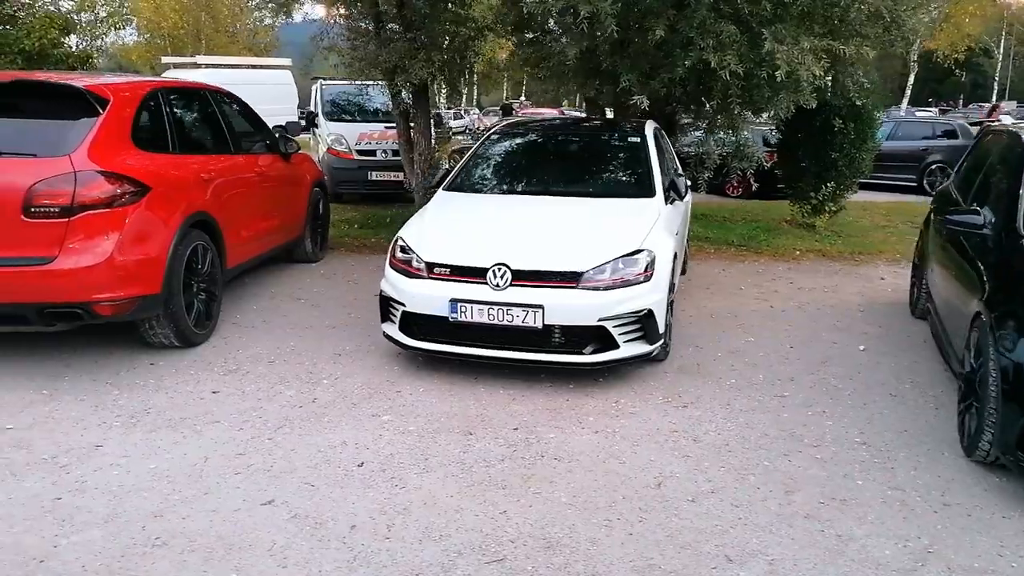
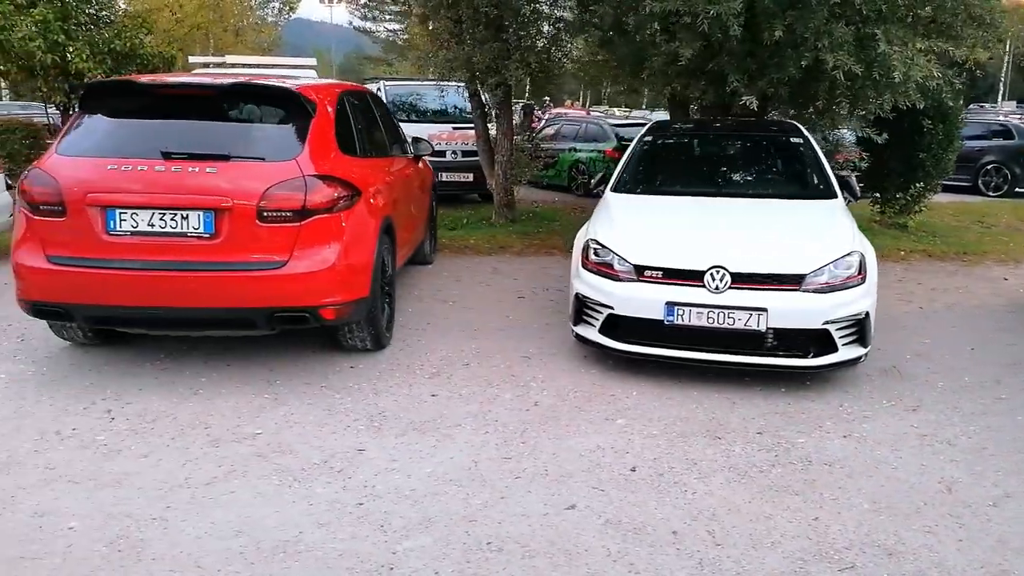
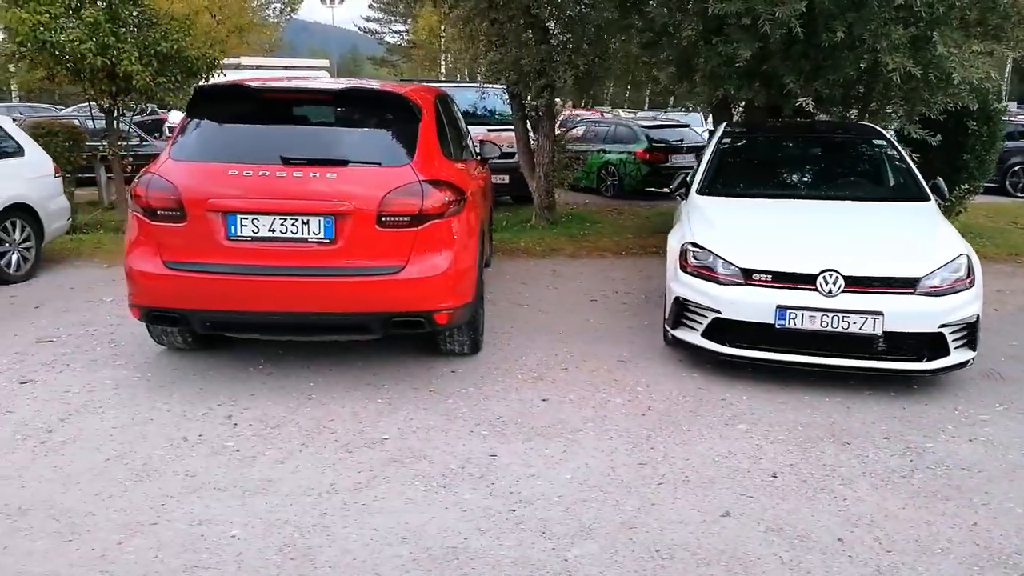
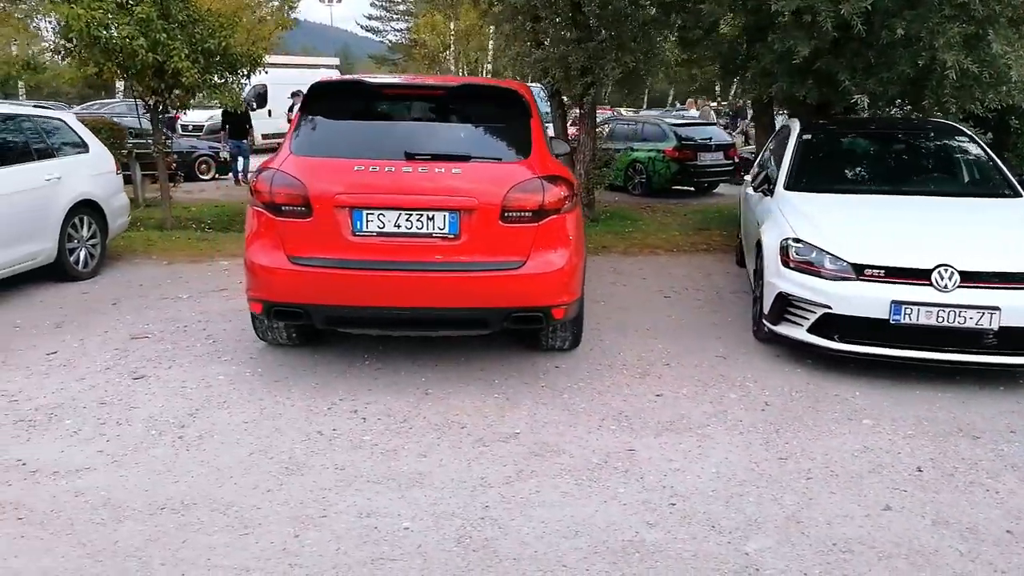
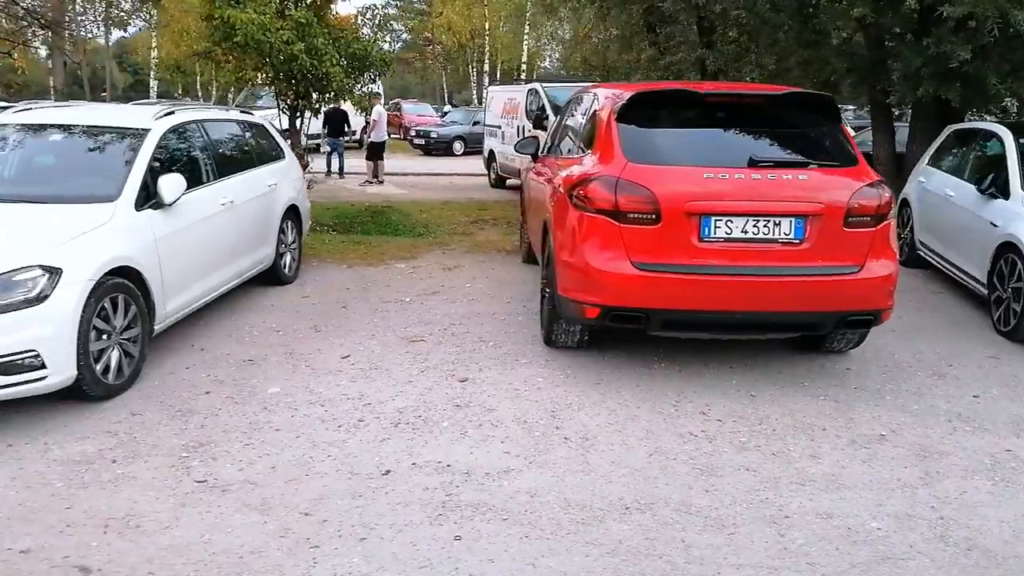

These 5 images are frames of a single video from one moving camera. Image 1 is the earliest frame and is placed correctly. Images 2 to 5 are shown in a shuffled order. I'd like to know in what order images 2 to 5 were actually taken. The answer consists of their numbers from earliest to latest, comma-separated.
2, 3, 4, 5
